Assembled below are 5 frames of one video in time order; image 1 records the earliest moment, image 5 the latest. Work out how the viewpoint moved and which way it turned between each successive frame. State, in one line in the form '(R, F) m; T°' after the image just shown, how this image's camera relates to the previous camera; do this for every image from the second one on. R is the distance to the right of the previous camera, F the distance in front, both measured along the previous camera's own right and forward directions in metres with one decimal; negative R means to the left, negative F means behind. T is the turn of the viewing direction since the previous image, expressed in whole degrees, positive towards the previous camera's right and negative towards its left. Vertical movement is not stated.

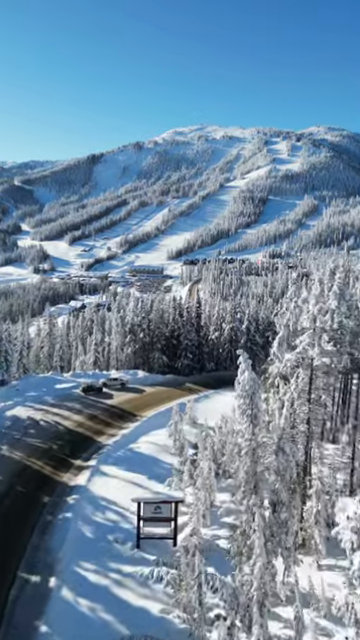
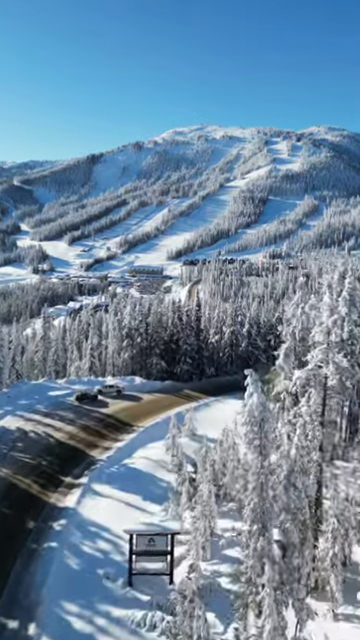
(+0.1, +2.7) m; 0°
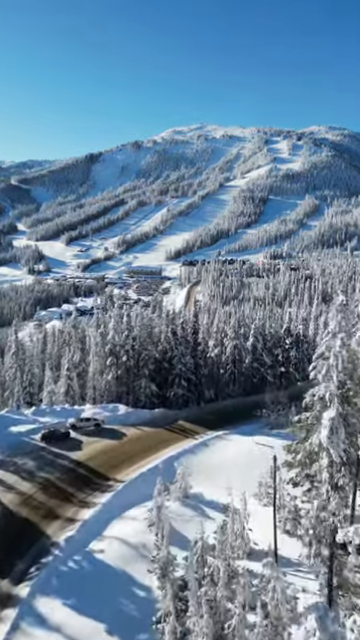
(+0.7, +11.1) m; 0°
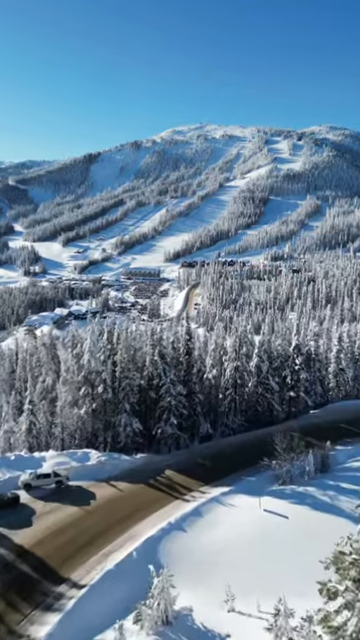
(+1.0, +11.2) m; 0°
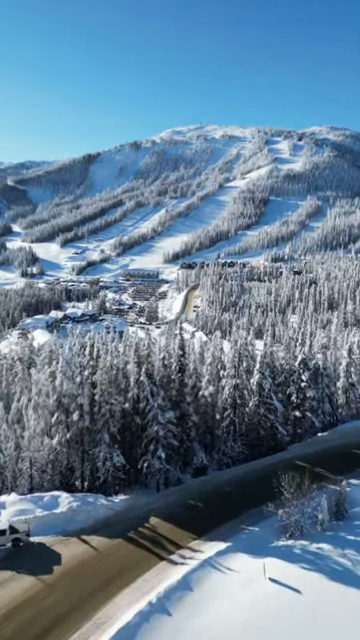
(+0.9, +7.2) m; 0°
